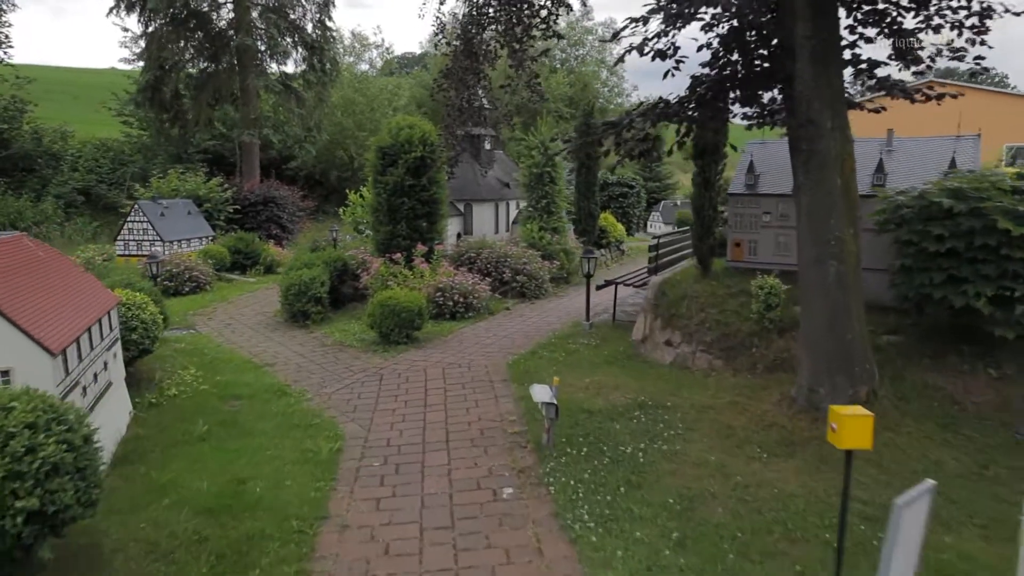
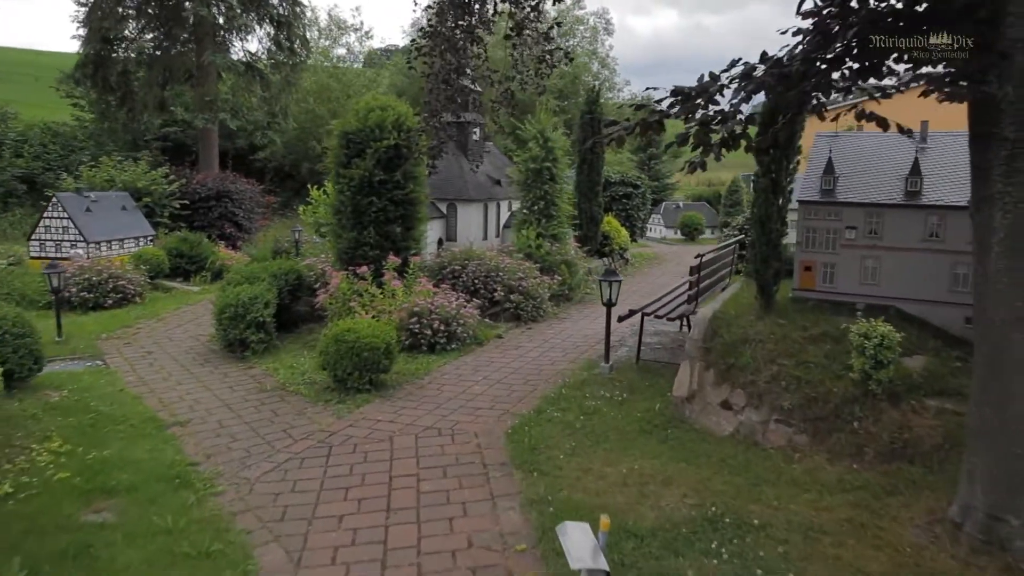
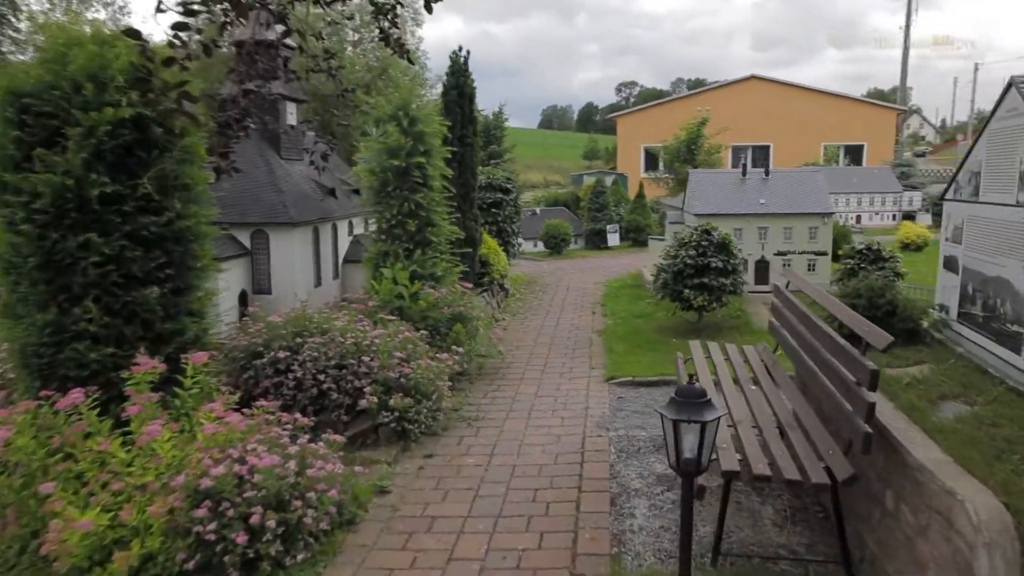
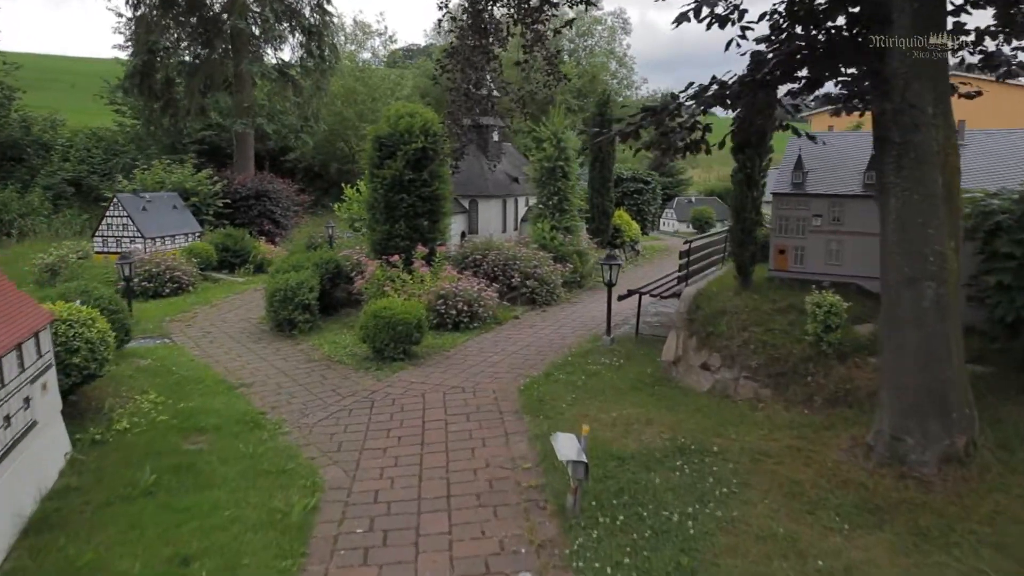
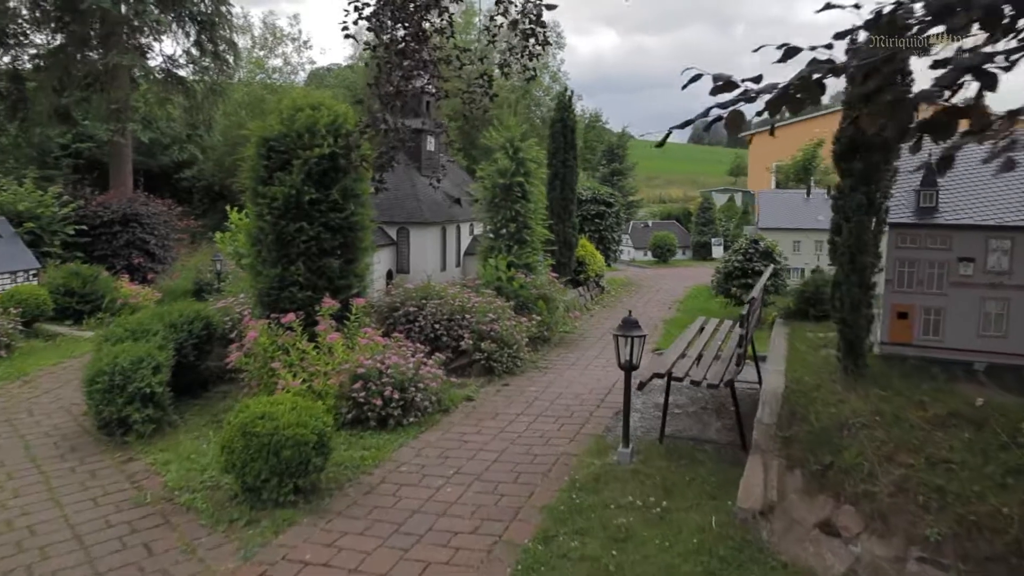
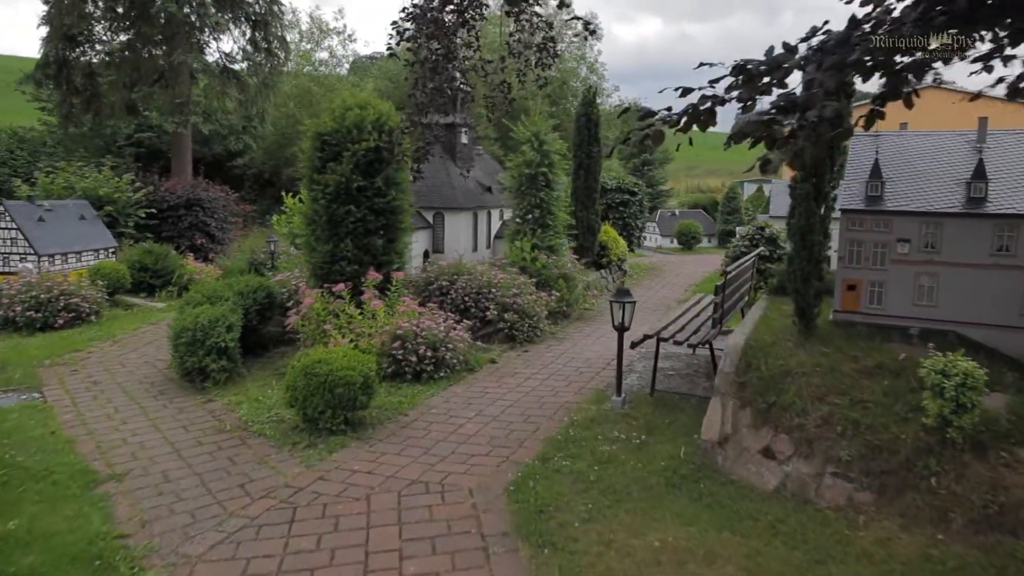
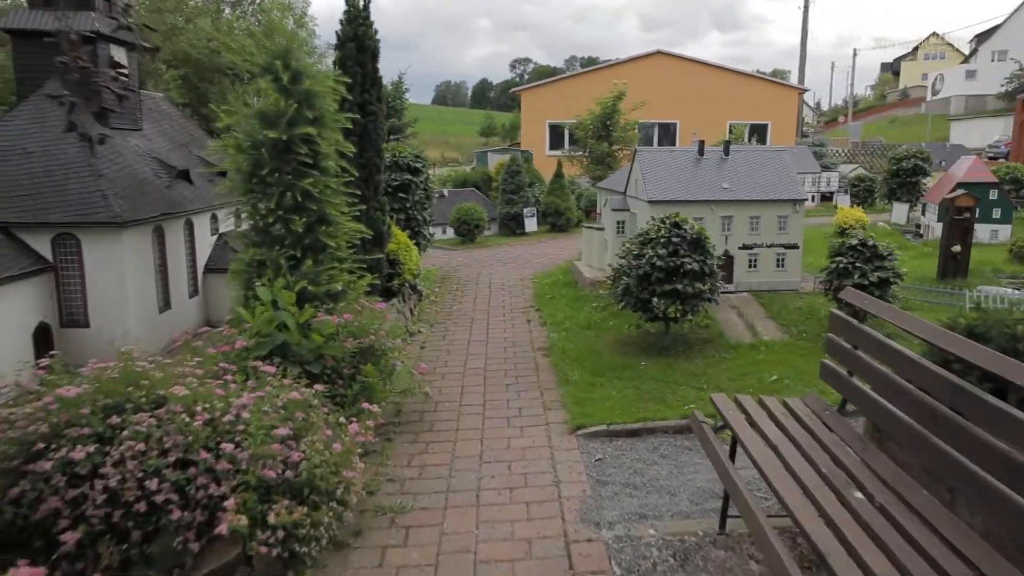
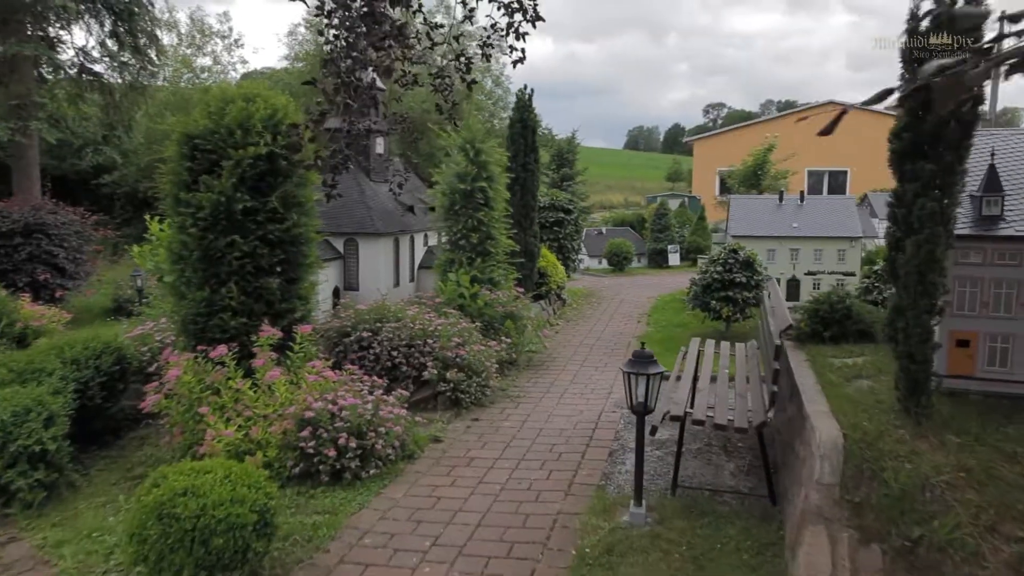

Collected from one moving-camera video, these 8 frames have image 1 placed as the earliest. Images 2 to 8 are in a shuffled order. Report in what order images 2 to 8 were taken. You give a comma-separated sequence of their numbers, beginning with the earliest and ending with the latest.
4, 2, 6, 5, 8, 3, 7
